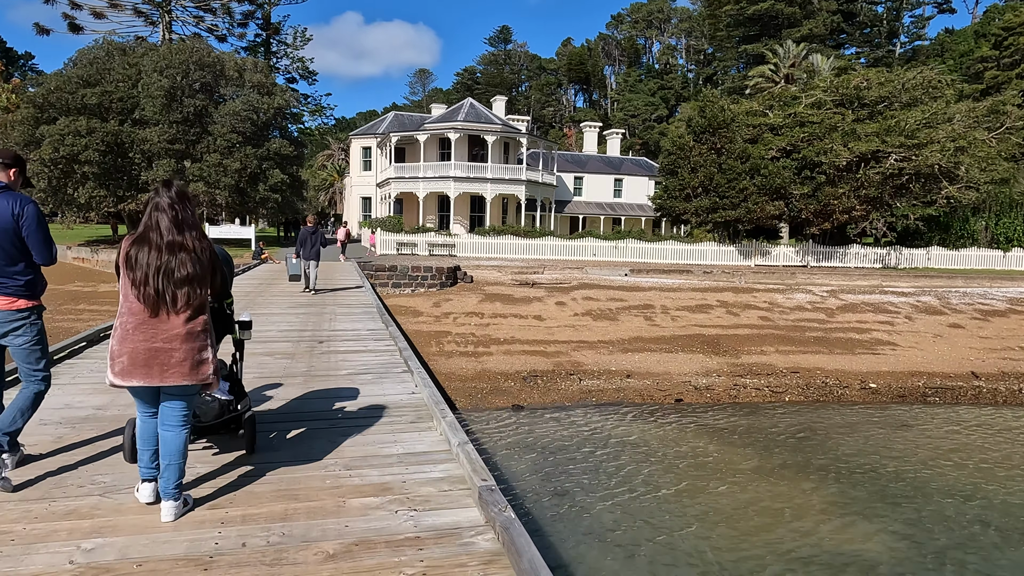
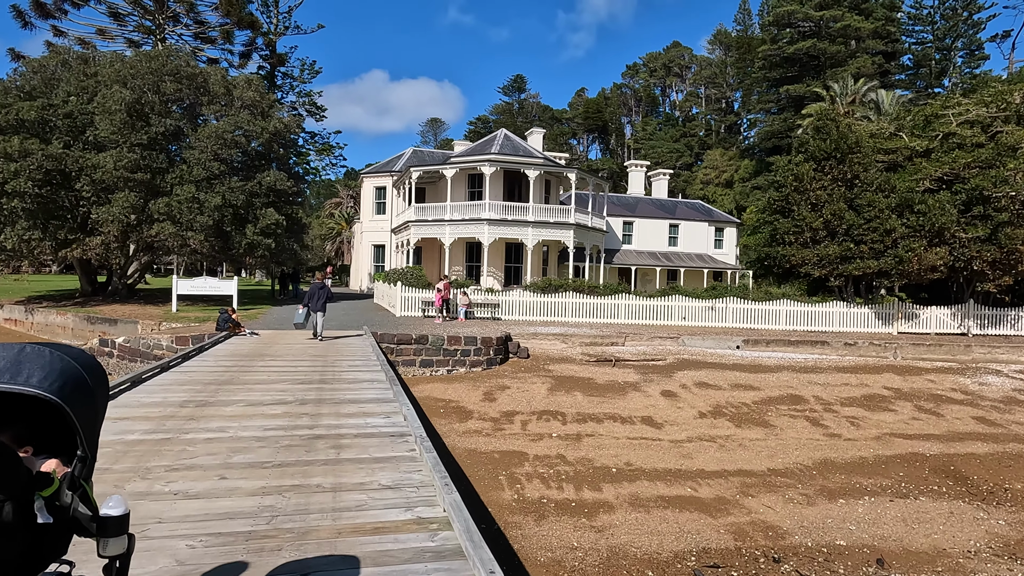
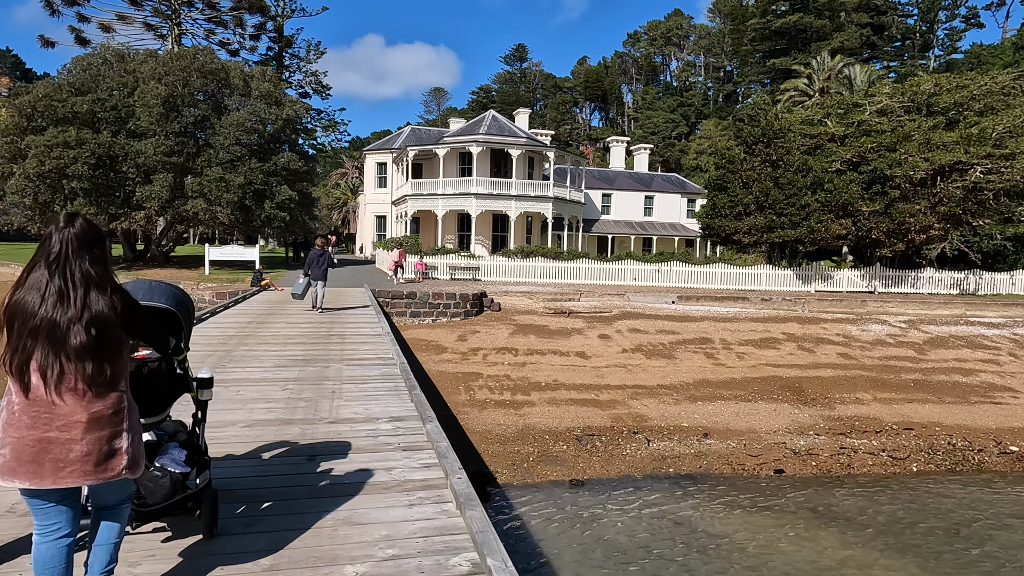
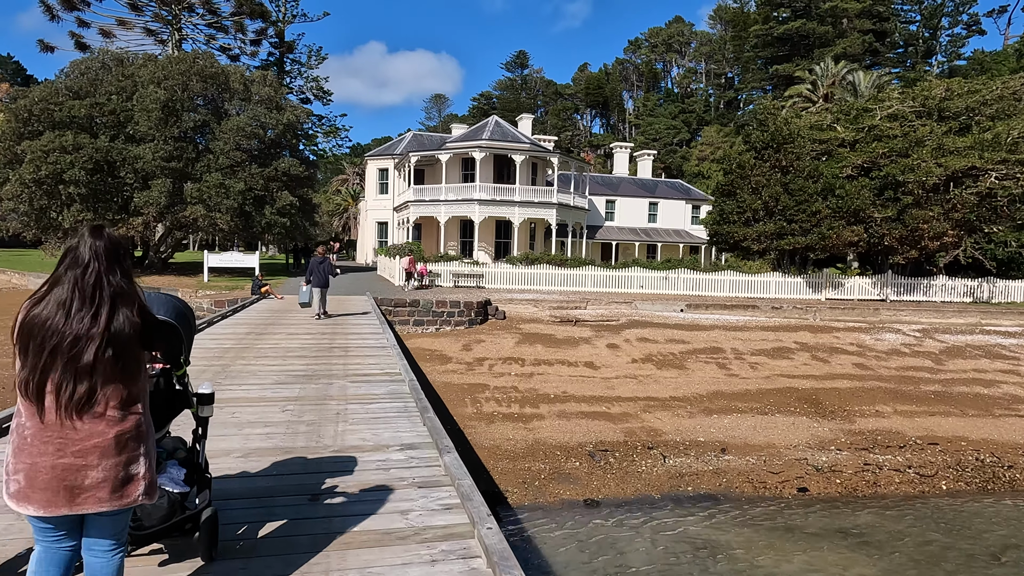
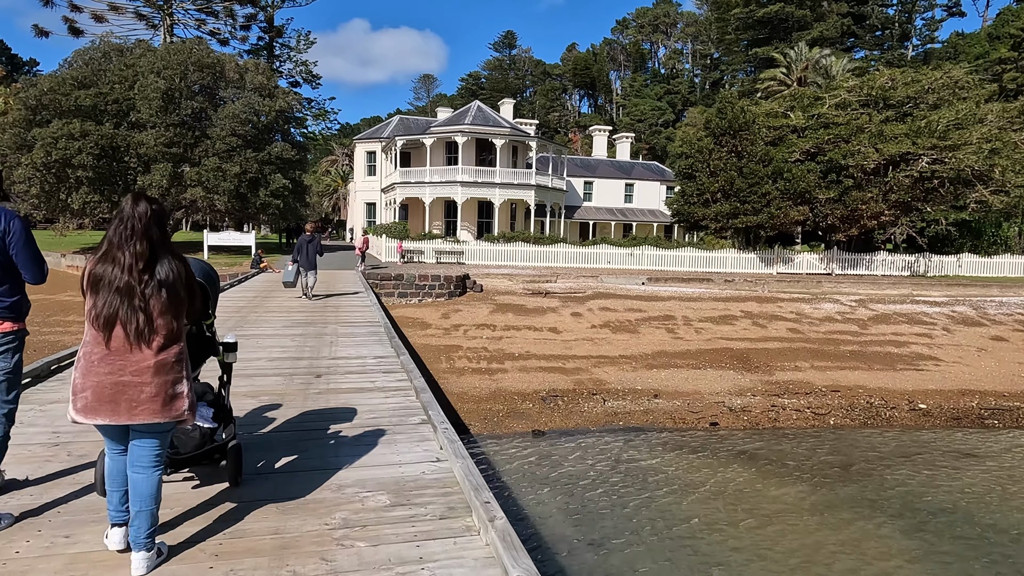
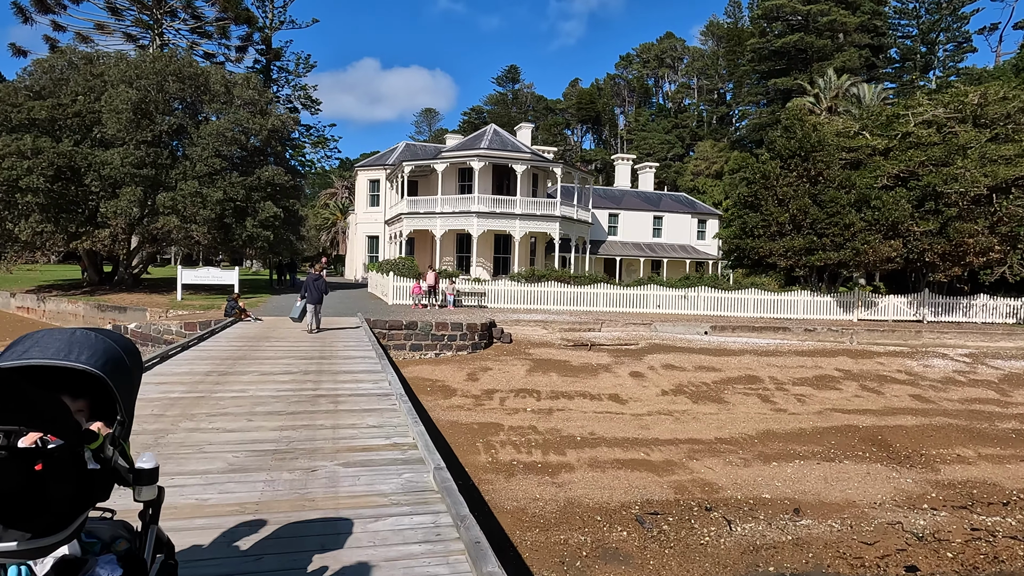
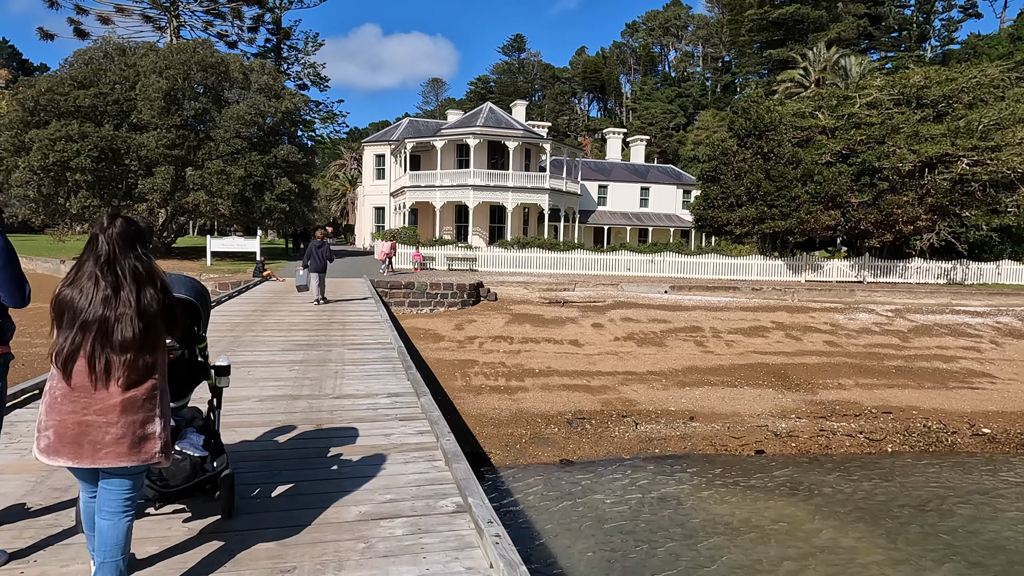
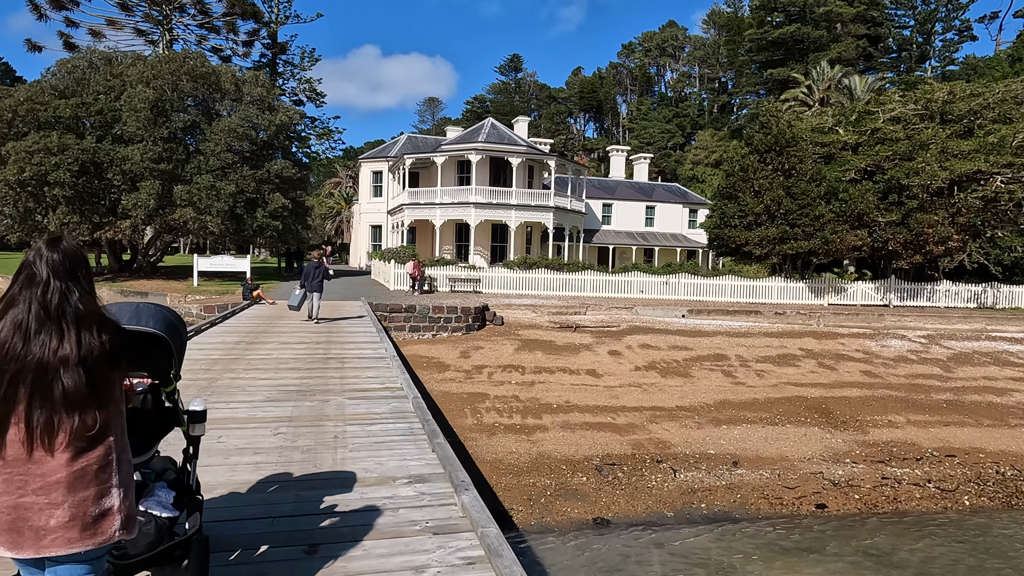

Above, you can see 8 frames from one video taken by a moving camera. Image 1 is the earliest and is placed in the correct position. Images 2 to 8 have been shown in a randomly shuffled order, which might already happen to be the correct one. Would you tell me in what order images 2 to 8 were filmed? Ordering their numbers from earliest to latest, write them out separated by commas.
5, 7, 3, 4, 8, 6, 2
